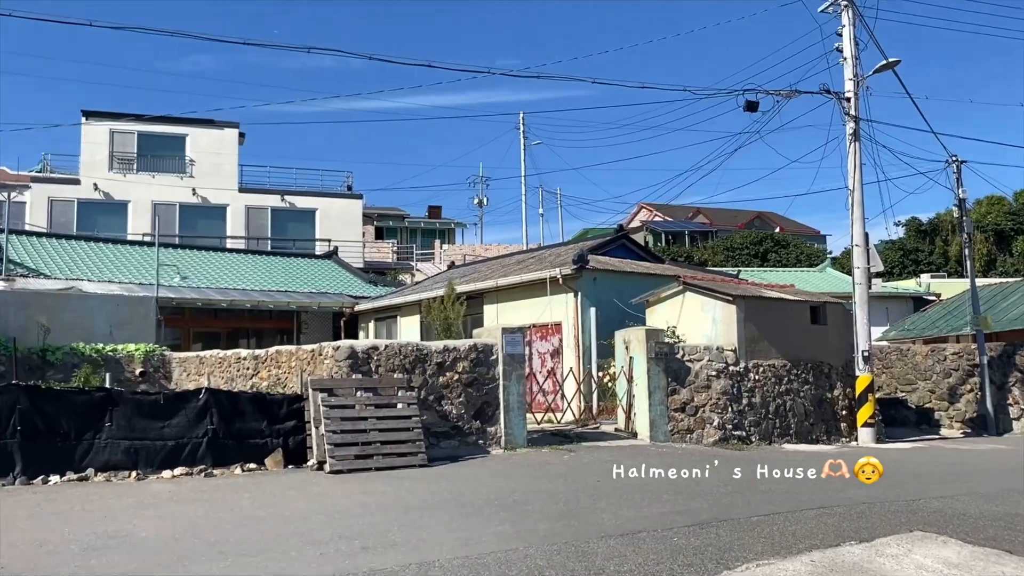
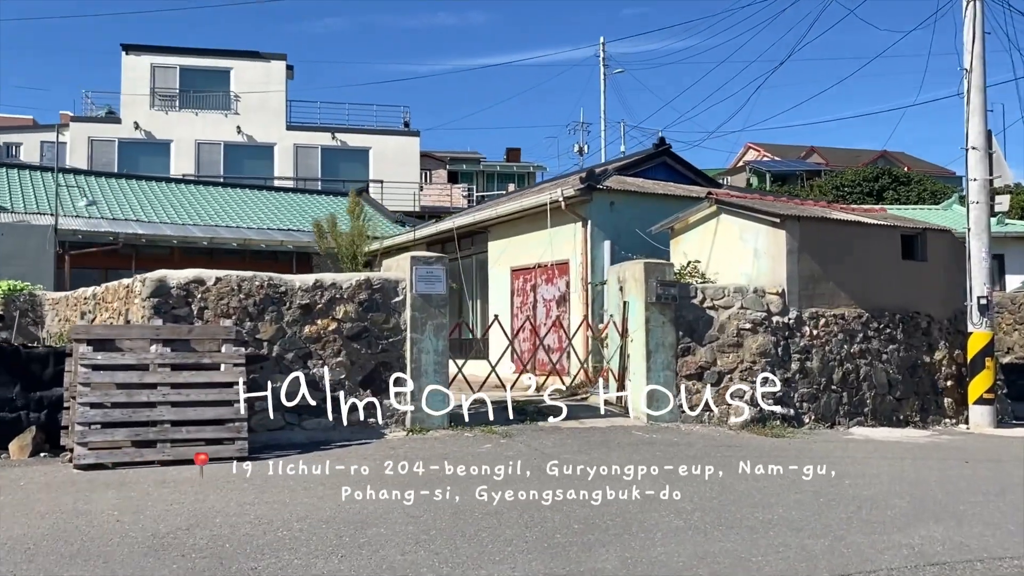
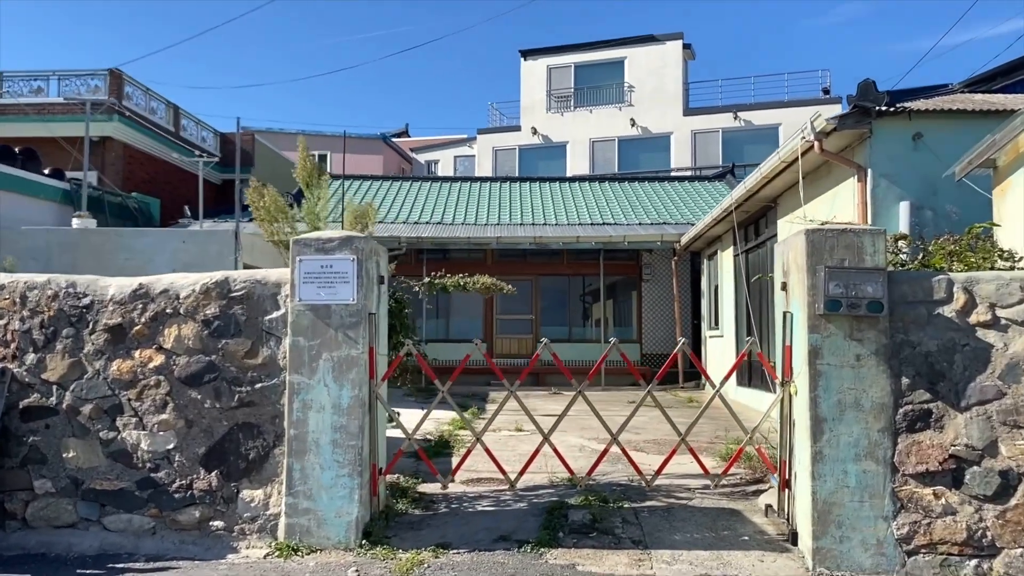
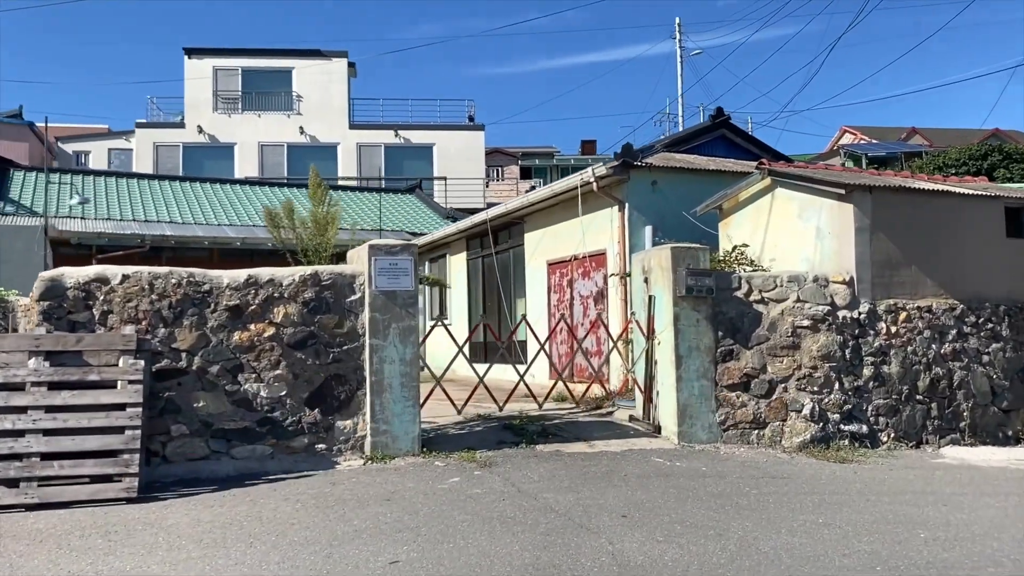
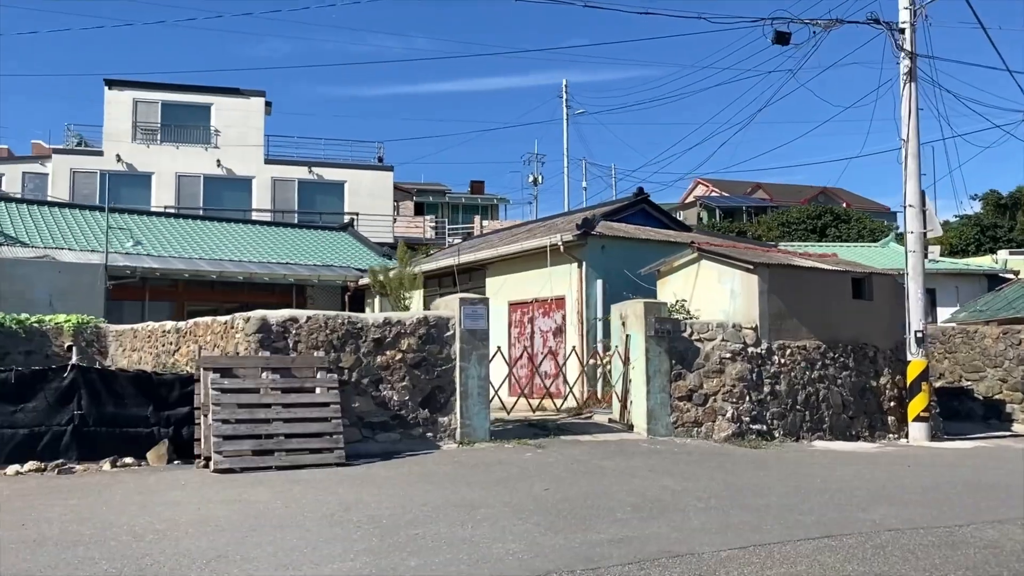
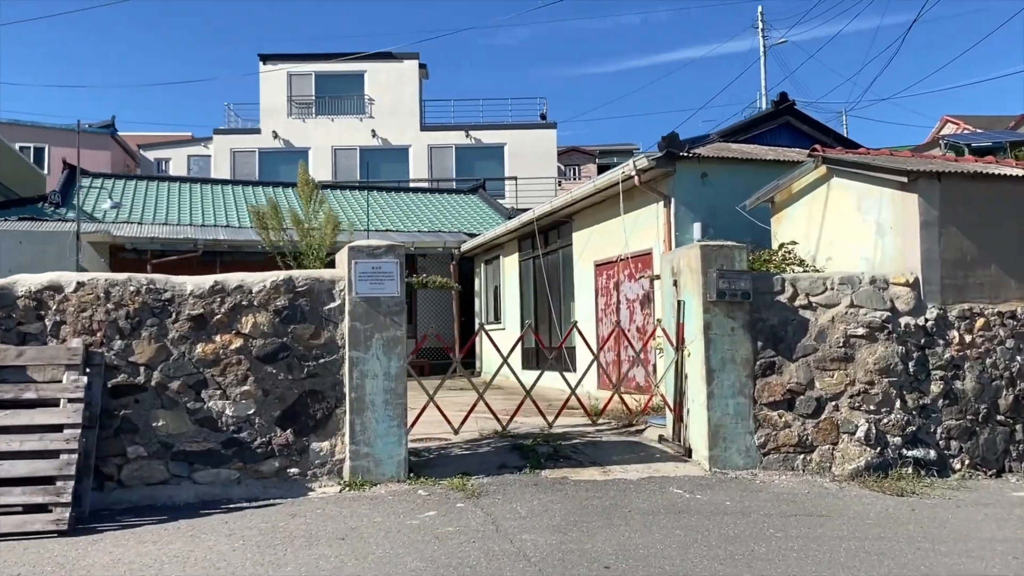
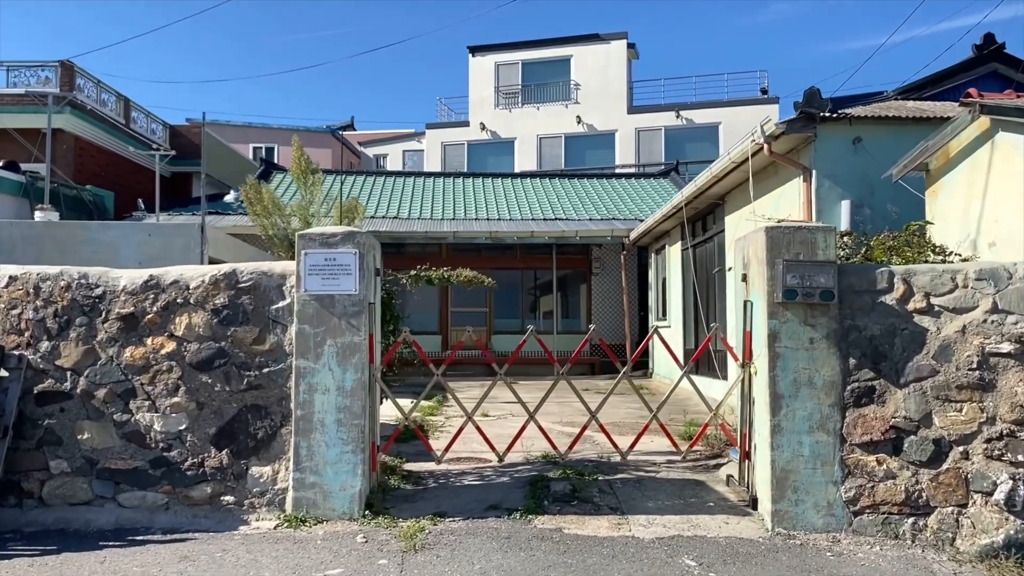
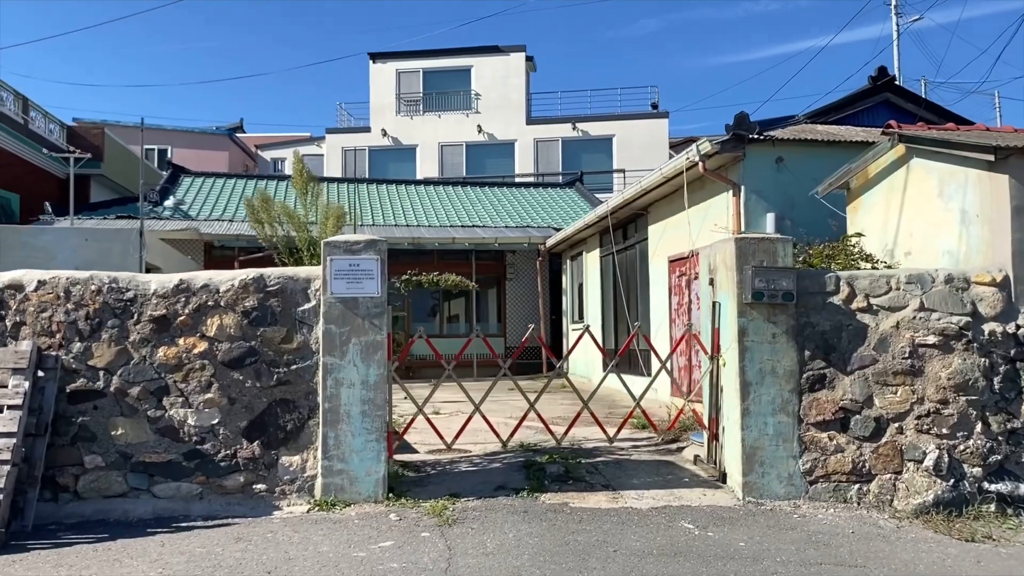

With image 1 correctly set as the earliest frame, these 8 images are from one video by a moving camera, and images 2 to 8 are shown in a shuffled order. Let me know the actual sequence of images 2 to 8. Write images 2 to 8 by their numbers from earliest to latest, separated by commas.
5, 2, 4, 6, 8, 7, 3
